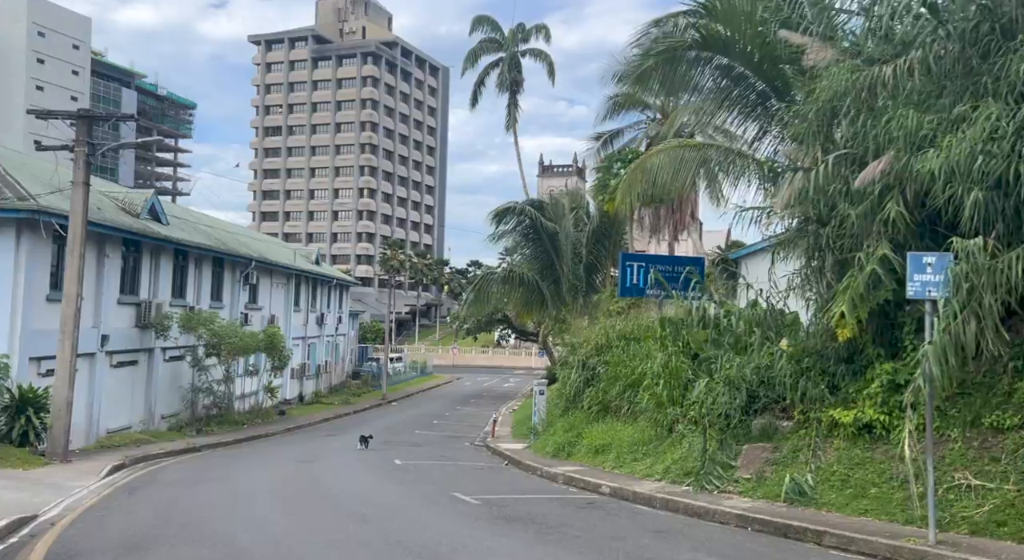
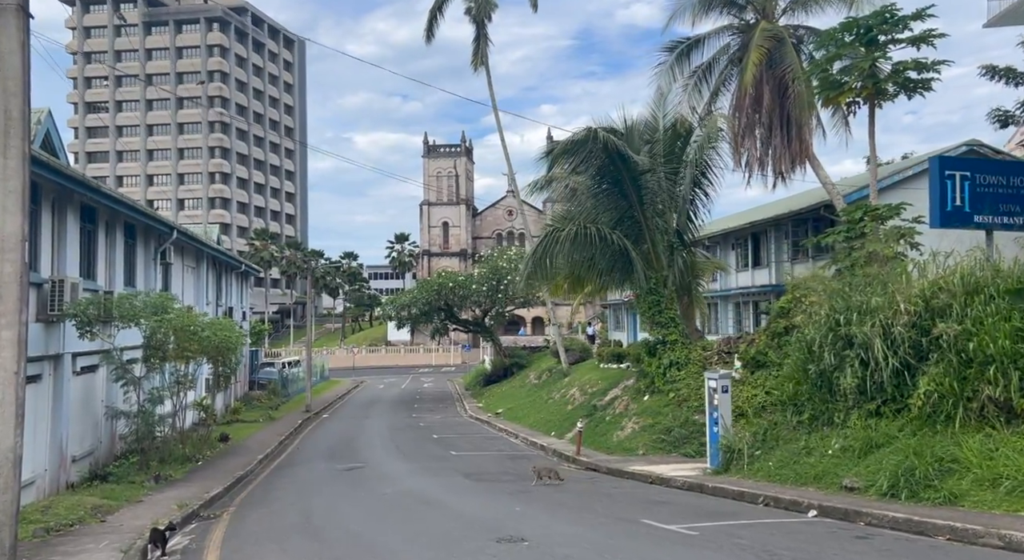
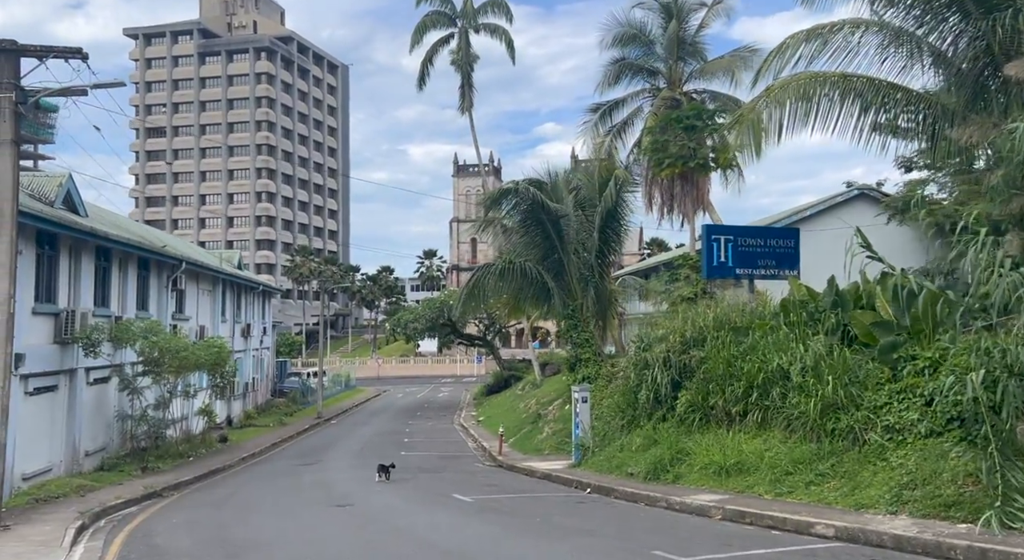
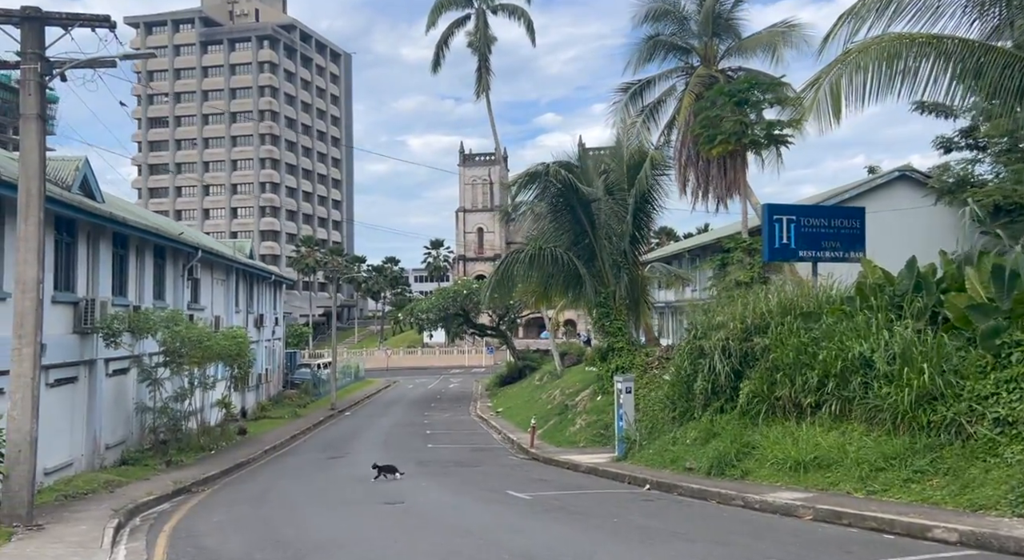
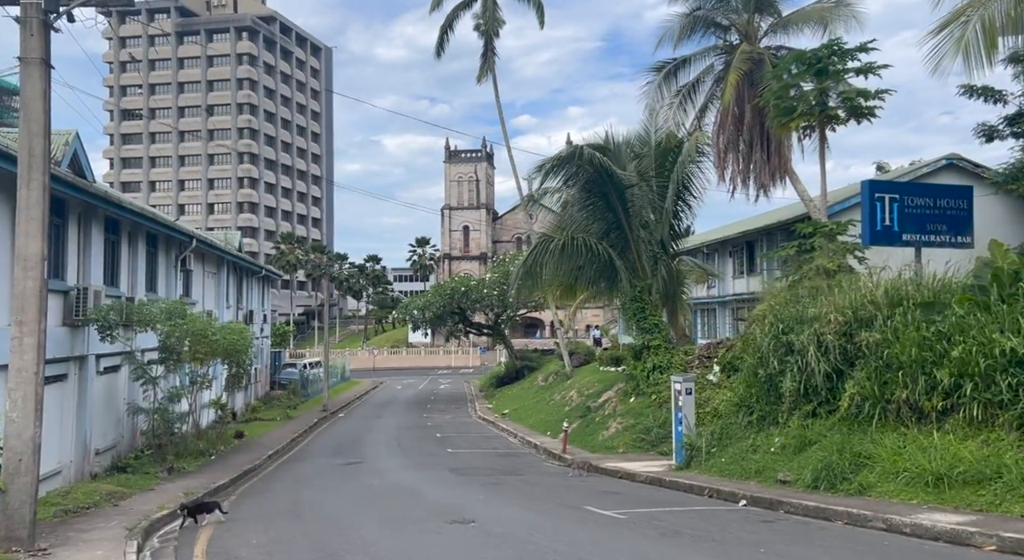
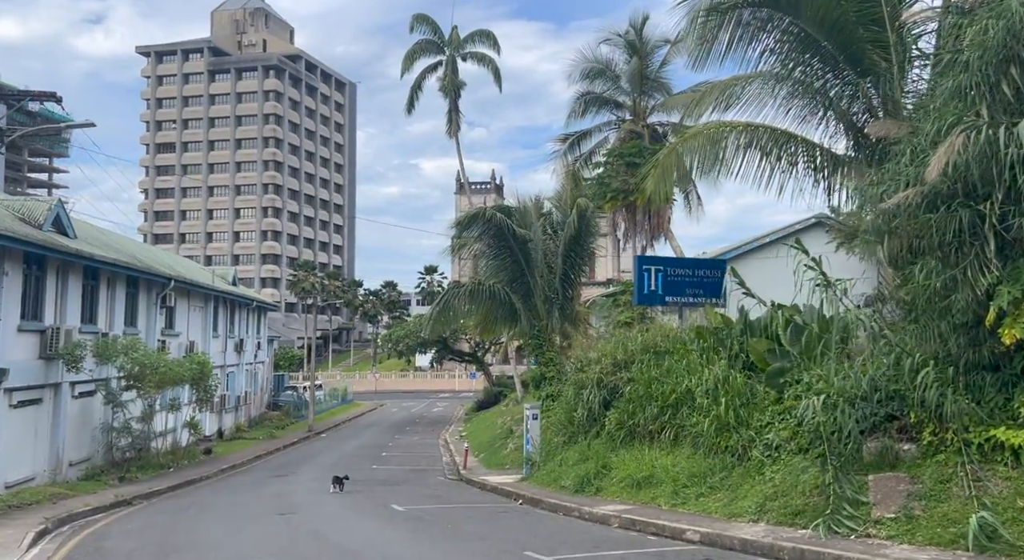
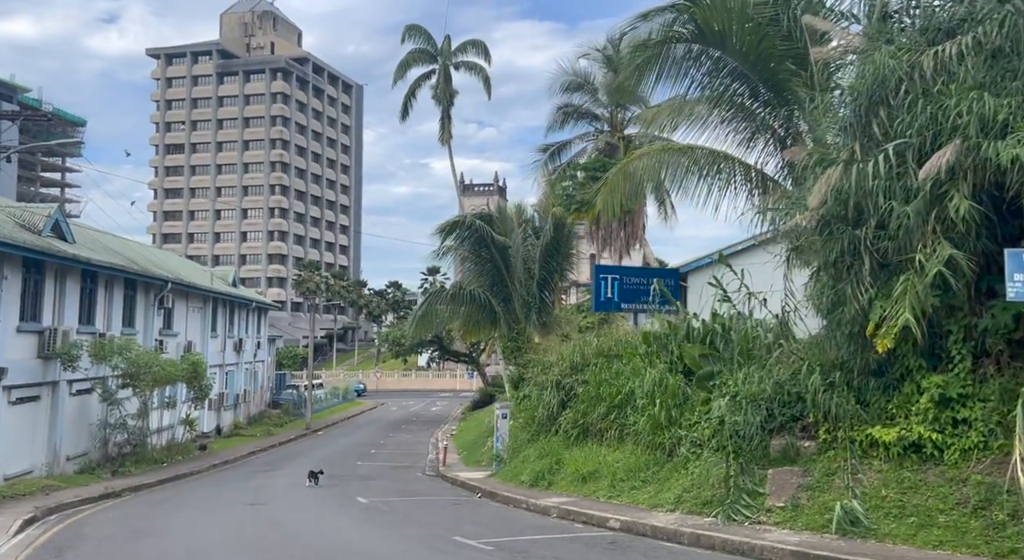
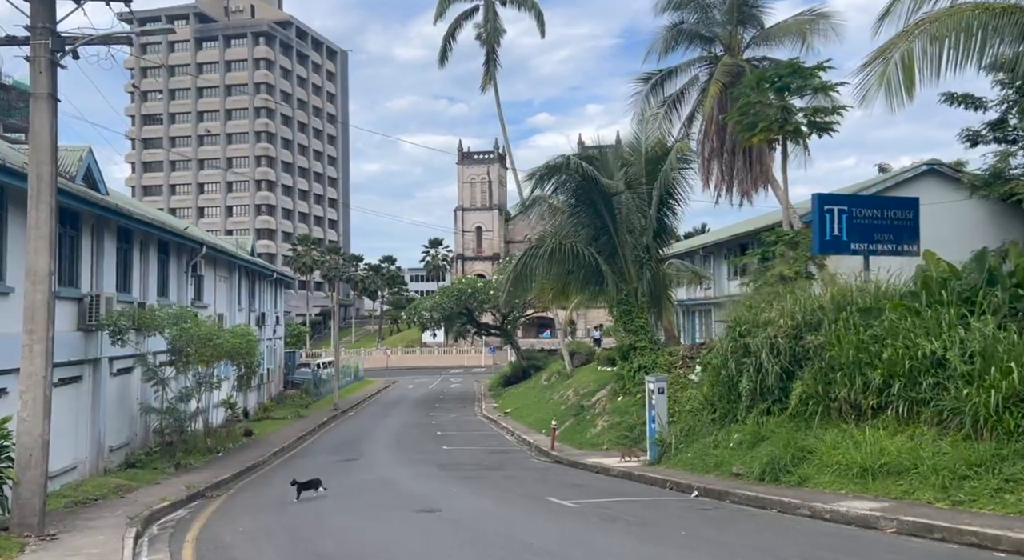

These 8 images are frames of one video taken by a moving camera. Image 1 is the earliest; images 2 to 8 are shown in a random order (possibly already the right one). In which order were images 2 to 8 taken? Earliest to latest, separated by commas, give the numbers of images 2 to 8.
7, 6, 3, 4, 8, 5, 2
